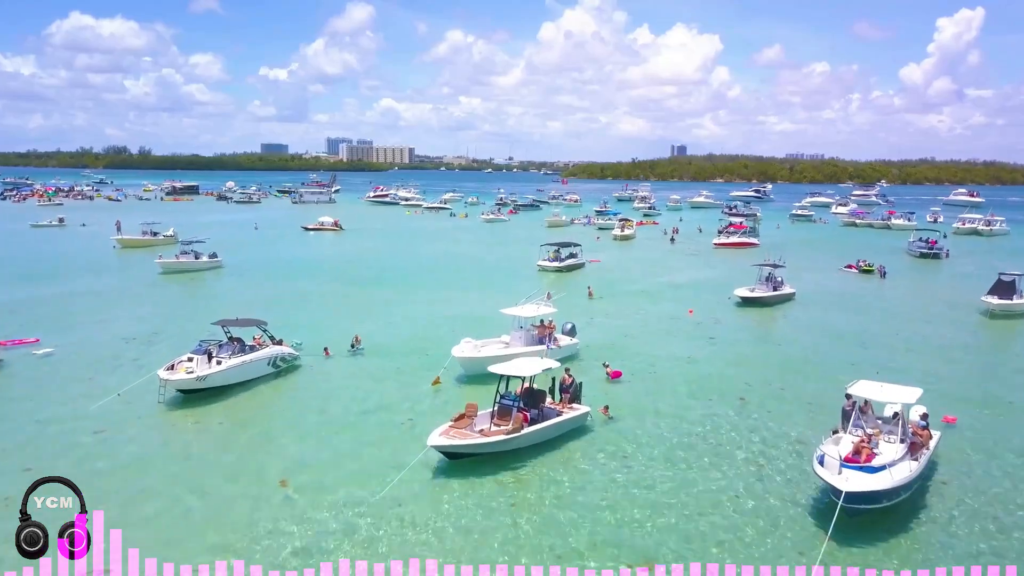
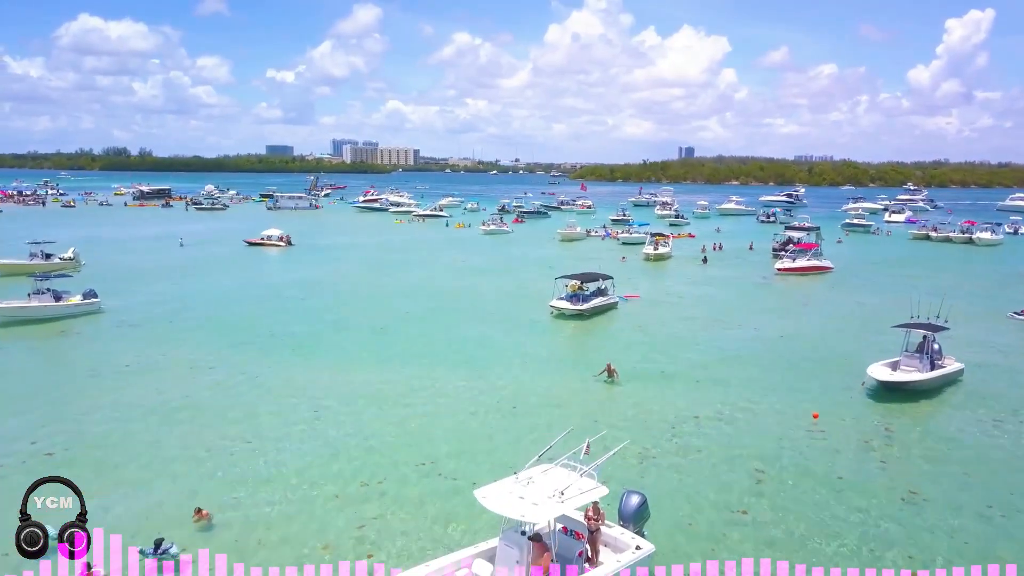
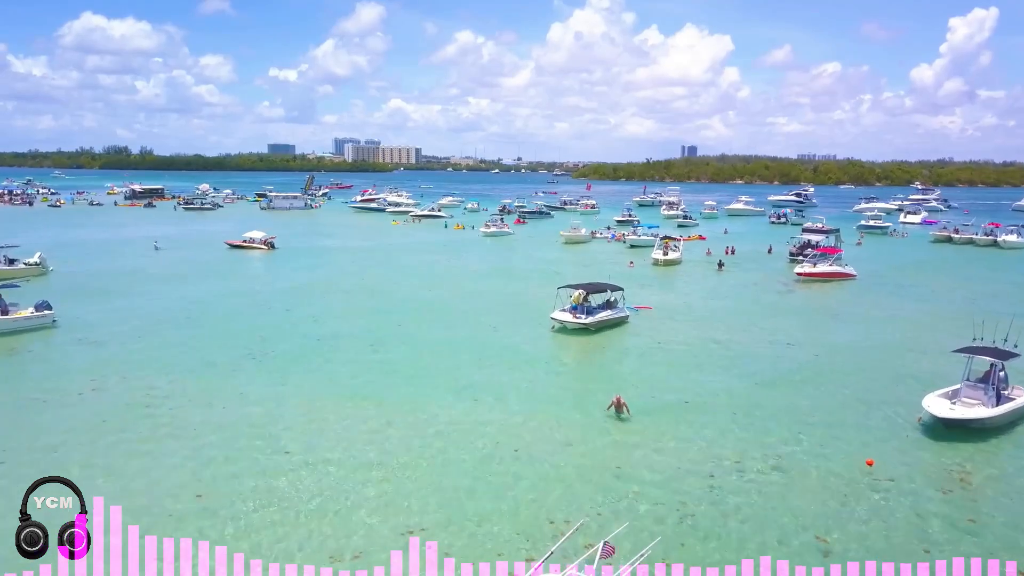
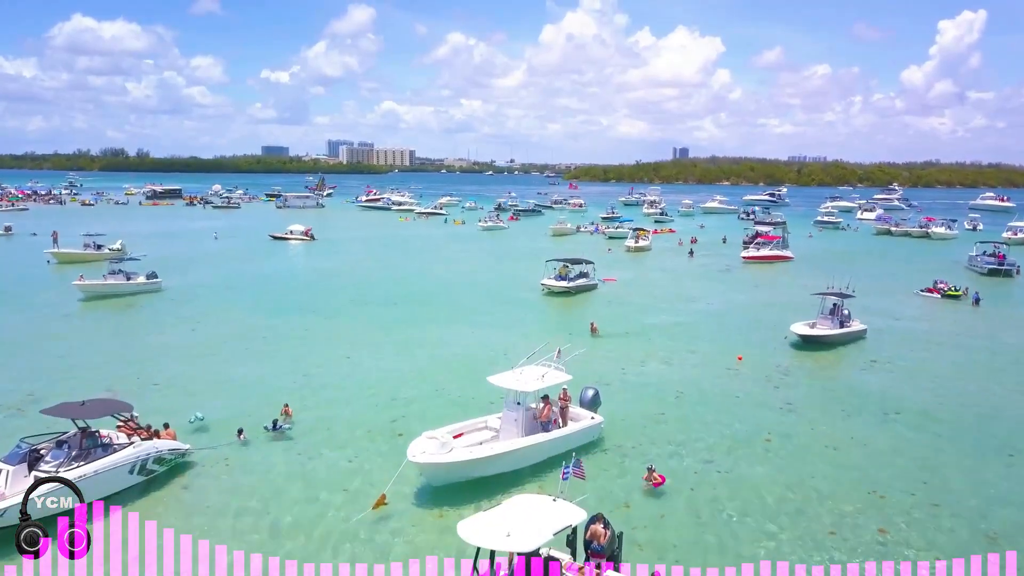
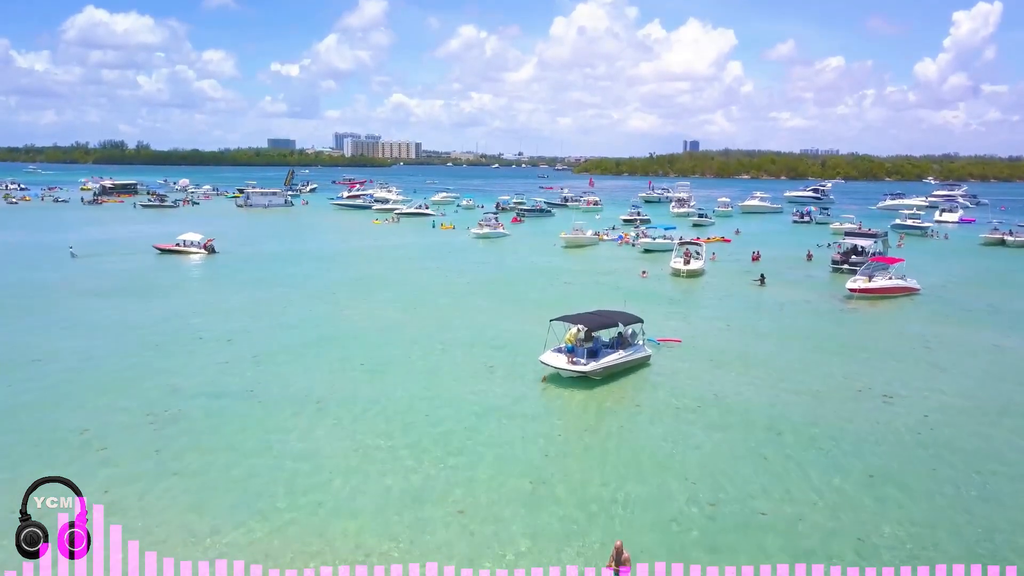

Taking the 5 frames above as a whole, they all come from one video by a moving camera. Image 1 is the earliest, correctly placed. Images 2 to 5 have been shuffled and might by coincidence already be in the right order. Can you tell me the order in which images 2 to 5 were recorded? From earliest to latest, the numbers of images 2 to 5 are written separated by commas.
4, 2, 3, 5
